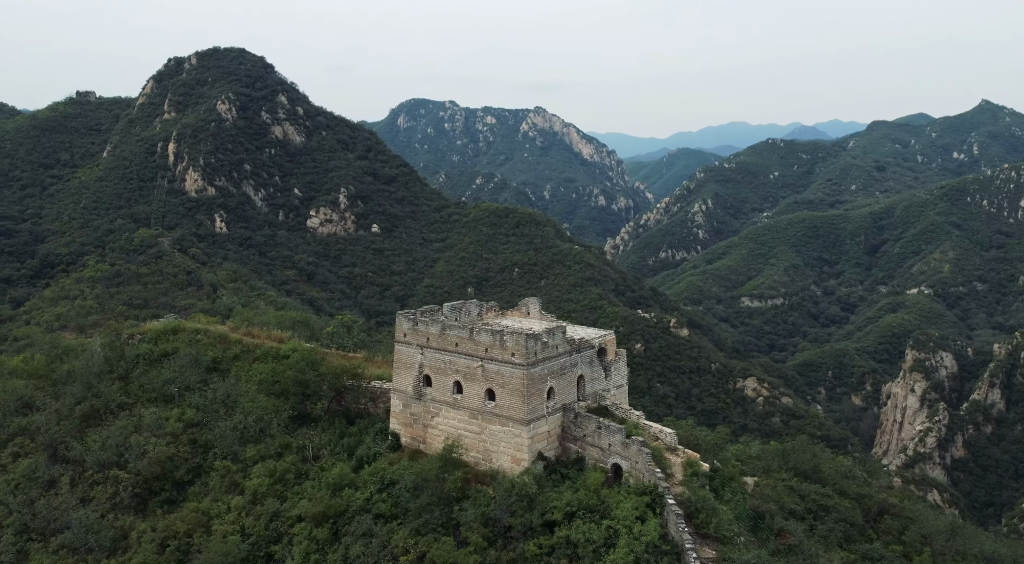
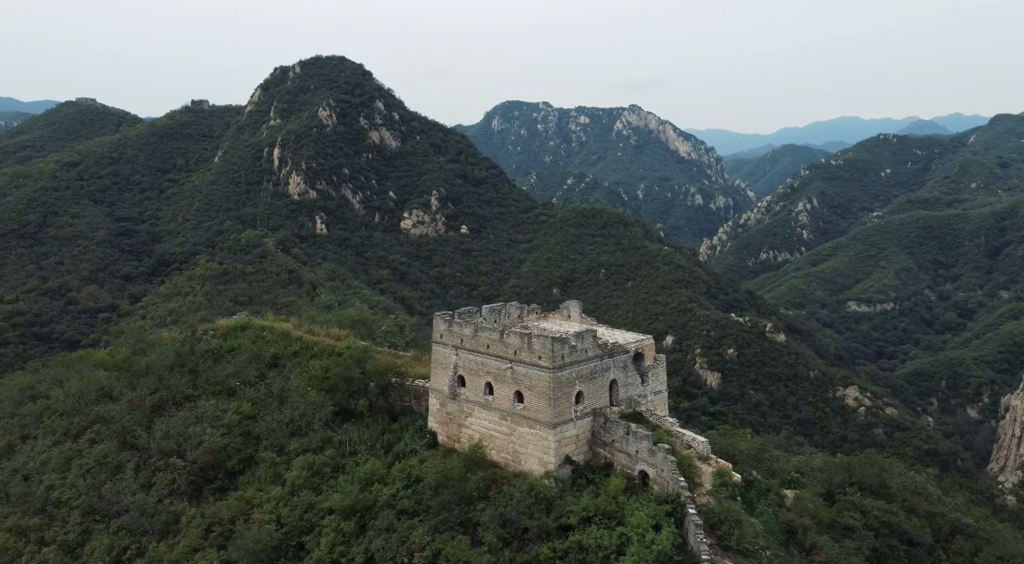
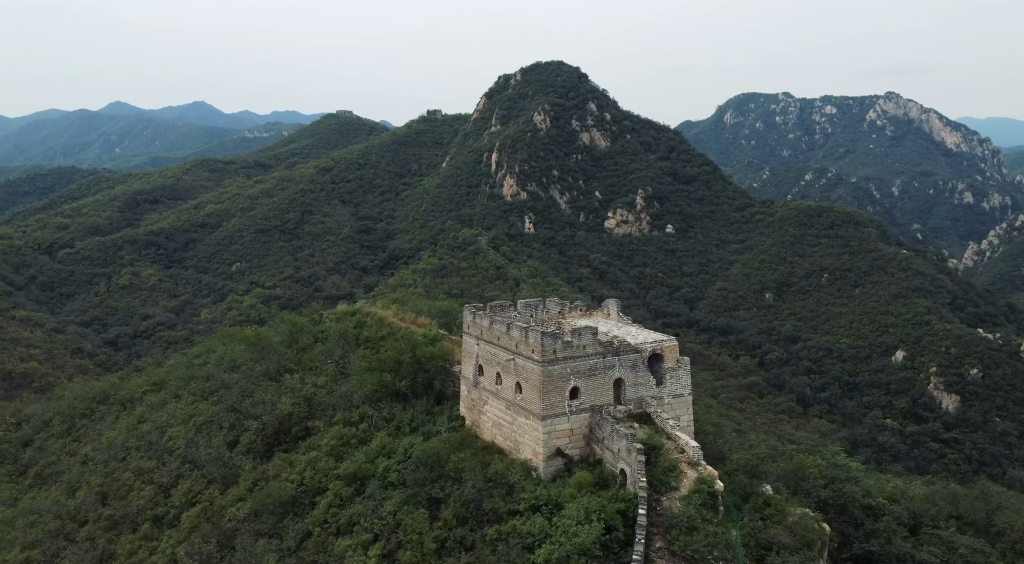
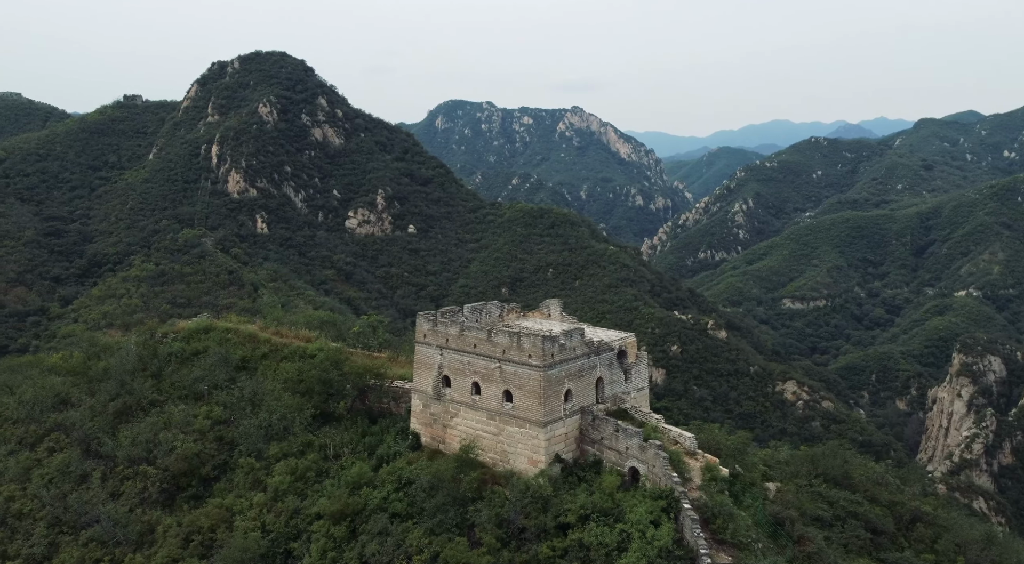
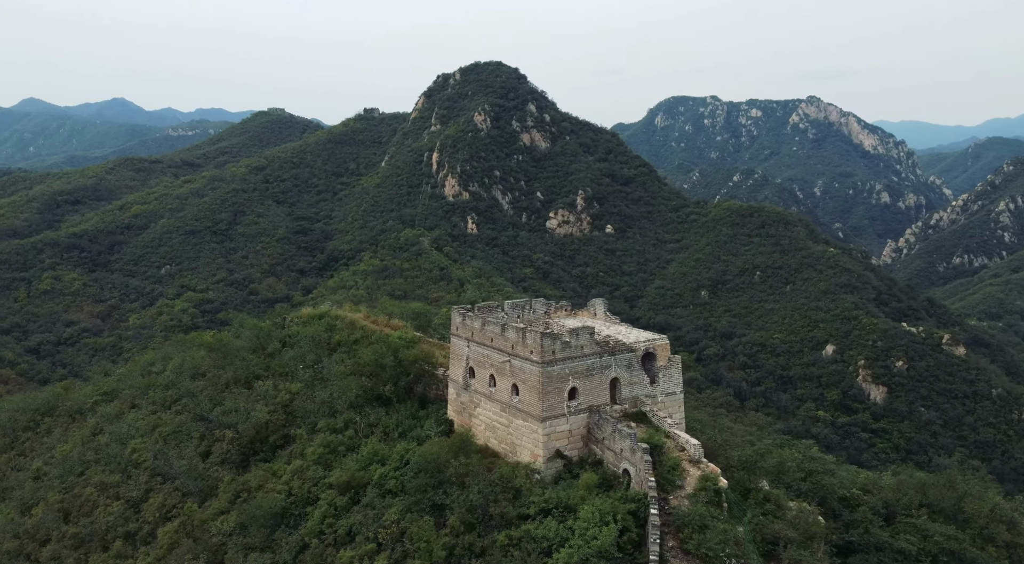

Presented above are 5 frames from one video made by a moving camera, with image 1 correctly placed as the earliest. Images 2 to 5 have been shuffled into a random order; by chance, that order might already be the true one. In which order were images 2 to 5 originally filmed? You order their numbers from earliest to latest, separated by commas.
4, 2, 5, 3
